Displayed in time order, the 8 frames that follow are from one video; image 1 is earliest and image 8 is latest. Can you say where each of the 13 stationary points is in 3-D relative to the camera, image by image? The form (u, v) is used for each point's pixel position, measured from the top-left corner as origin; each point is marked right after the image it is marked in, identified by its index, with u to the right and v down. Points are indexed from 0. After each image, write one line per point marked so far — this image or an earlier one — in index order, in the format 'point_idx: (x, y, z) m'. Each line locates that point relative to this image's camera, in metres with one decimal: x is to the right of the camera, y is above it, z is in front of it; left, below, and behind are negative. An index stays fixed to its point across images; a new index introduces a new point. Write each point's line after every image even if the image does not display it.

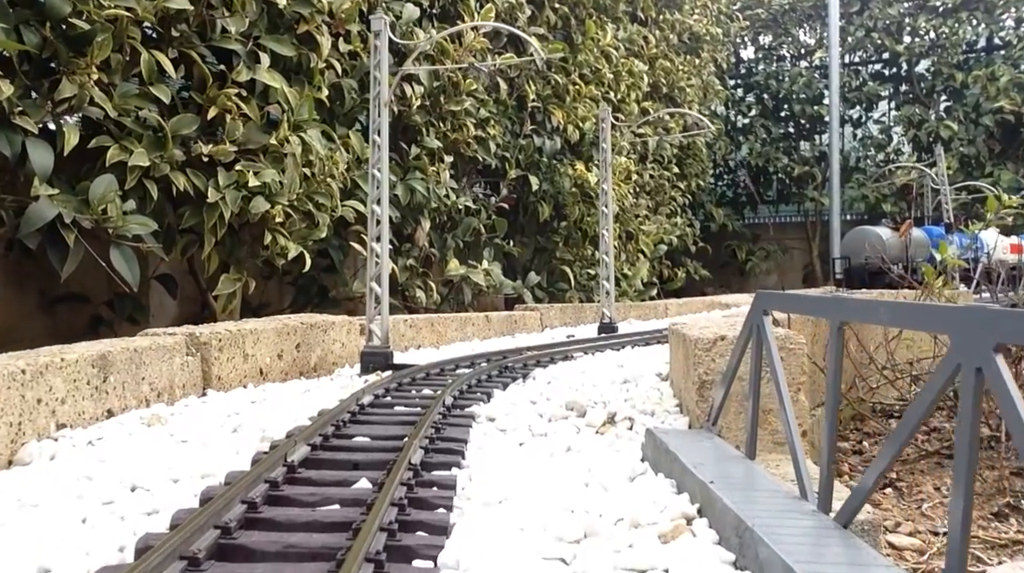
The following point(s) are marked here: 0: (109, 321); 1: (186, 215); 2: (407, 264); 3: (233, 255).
0: (-3.6, -0.3, +11.8) m
1: (-2.7, +0.6, +10.9) m
2: (-1.2, +0.2, +14.7) m
3: (-2.5, +0.3, +11.7) m
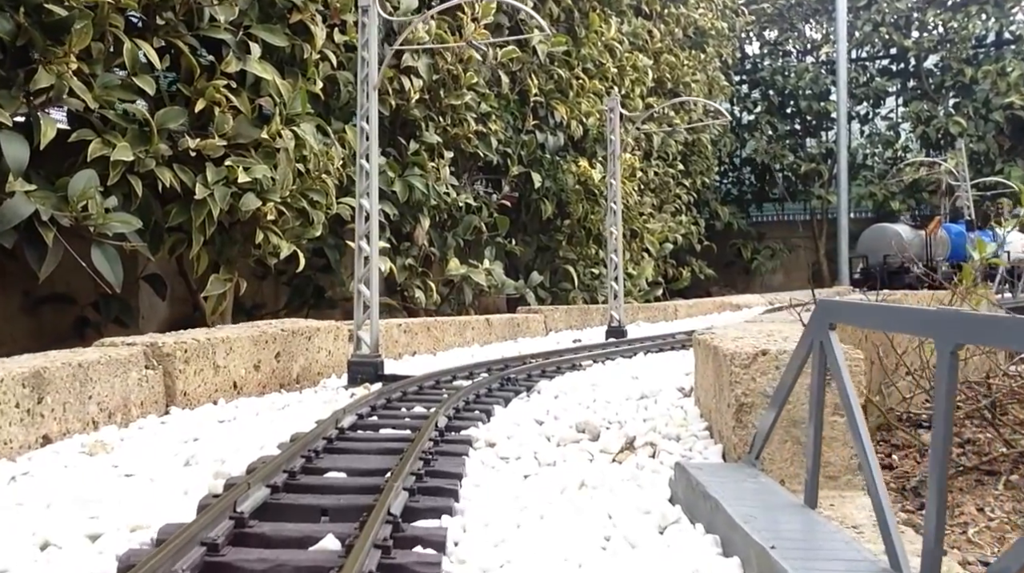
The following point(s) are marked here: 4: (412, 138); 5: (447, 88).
0: (-3.5, -0.3, +11.4) m
1: (-2.7, +0.6, +10.4) m
2: (-1.1, +0.2, +14.2) m
3: (-2.5, +0.3, +11.2) m
4: (-1.1, +1.6, +14.3) m
5: (-0.7, +2.2, +14.6) m
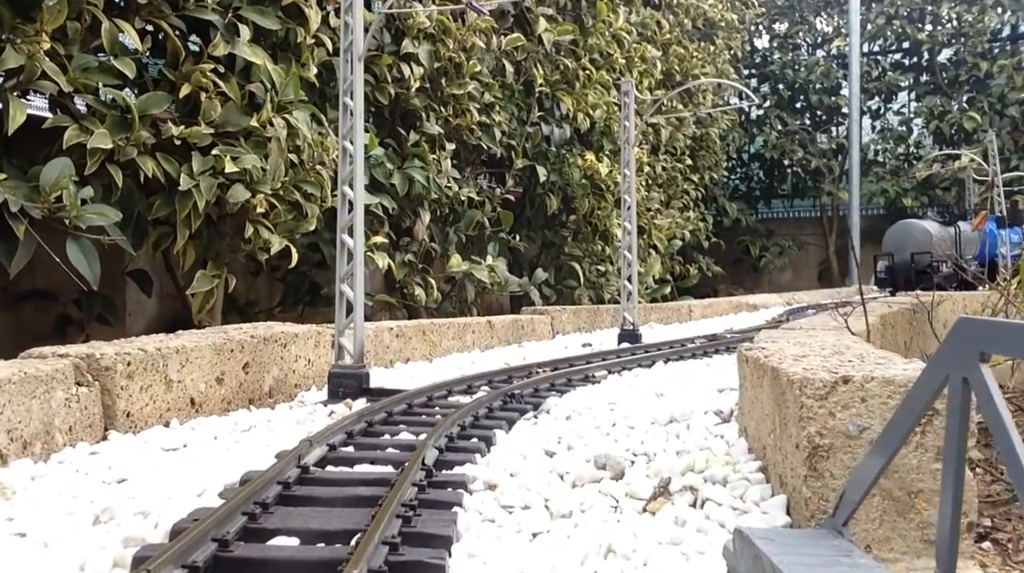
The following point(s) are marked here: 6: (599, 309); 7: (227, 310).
0: (-3.5, -0.3, +10.8) m
1: (-2.6, +0.6, +9.8) m
2: (-1.1, +0.3, +13.6) m
3: (-2.4, +0.3, +10.6) m
4: (-1.0, +1.6, +13.6) m
5: (-0.7, +2.2, +14.0) m
6: (+1.1, -0.3, +15.2) m
7: (-2.6, -0.2, +12.1) m
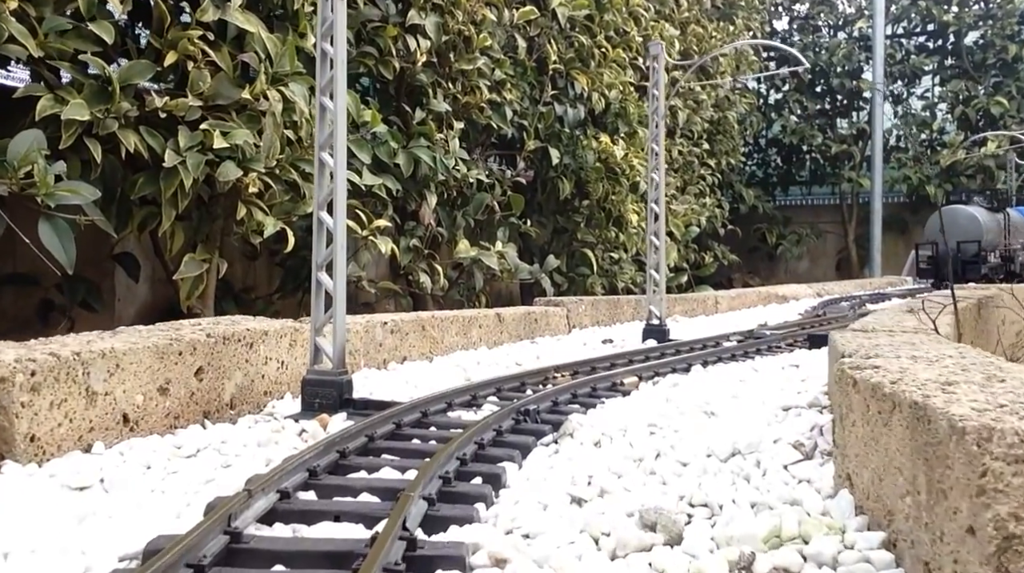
0: (-3.4, -0.2, +10.0) m
1: (-2.6, +0.7, +9.1) m
2: (-1.0, +0.4, +12.9) m
3: (-2.3, +0.4, +9.9) m
4: (-0.9, +1.8, +12.9) m
5: (-0.5, +2.4, +13.2) m
6: (+1.2, -0.2, +14.4) m
7: (-2.5, -0.1, +11.4) m
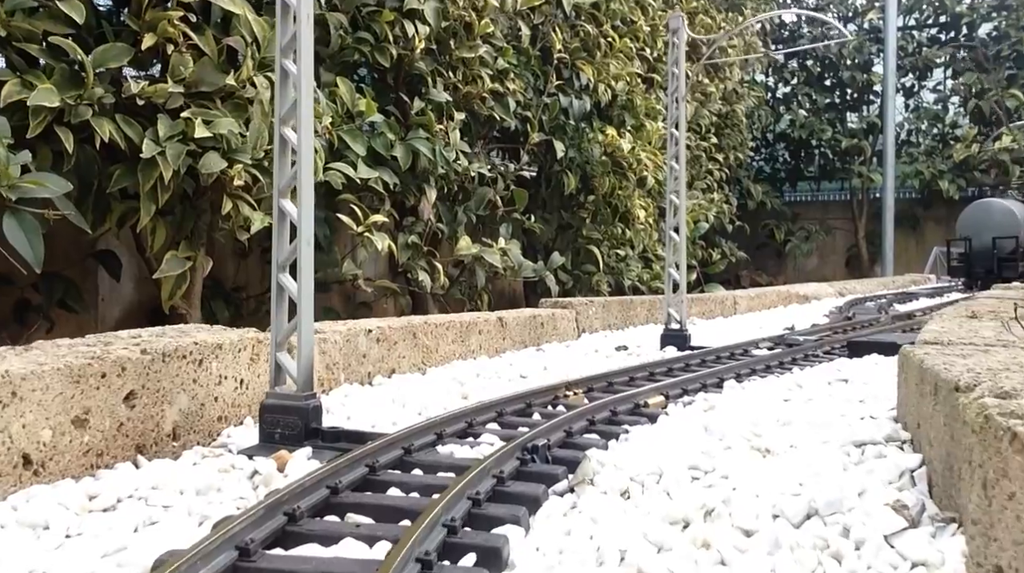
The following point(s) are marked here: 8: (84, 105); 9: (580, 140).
0: (-3.4, -0.2, +9.4) m
1: (-2.5, +0.7, +8.5) m
2: (-1.0, +0.4, +12.3) m
3: (-2.3, +0.4, +9.3) m
4: (-0.9, +1.8, +12.3) m
5: (-0.5, +2.4, +12.6) m
6: (+1.2, -0.1, +13.8) m
7: (-2.5, -0.1, +10.8) m
8: (-2.6, +1.1, +8.0) m
9: (+0.8, +1.7, +15.4) m
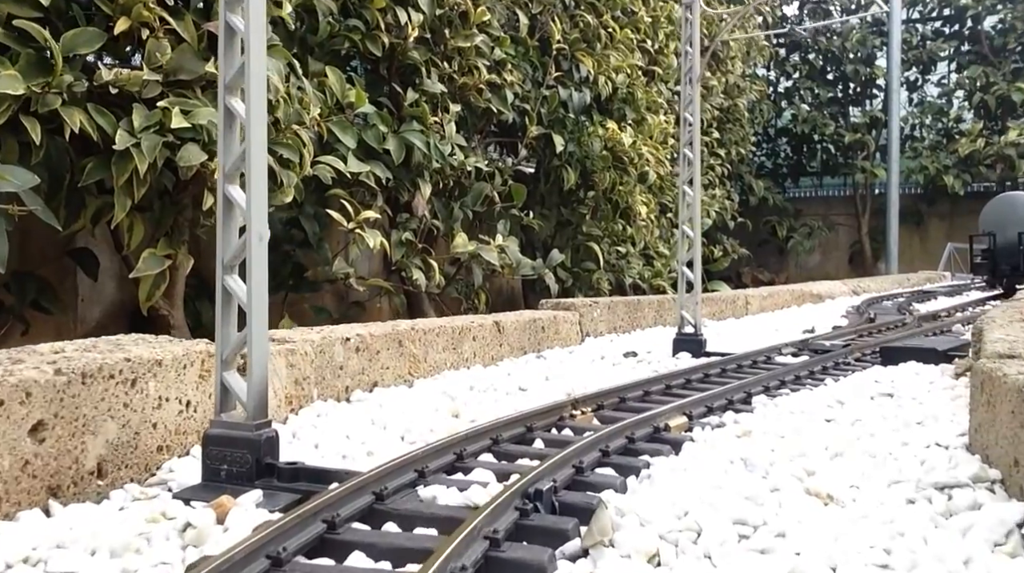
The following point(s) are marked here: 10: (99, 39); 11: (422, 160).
0: (-3.4, -0.2, +8.9) m
1: (-2.5, +0.7, +8.0) m
2: (-1.0, +0.4, +11.8) m
3: (-2.3, +0.4, +8.8) m
4: (-0.9, +1.8, +11.8) m
5: (-0.5, +2.4, +12.1) m
6: (+1.2, -0.1, +13.3) m
7: (-2.5, -0.1, +10.3) m
8: (-2.6, +1.1, +7.5) m
9: (+0.8, +1.7, +14.9) m
10: (-2.4, +1.4, +7.7) m
11: (-0.8, +1.1, +11.6) m
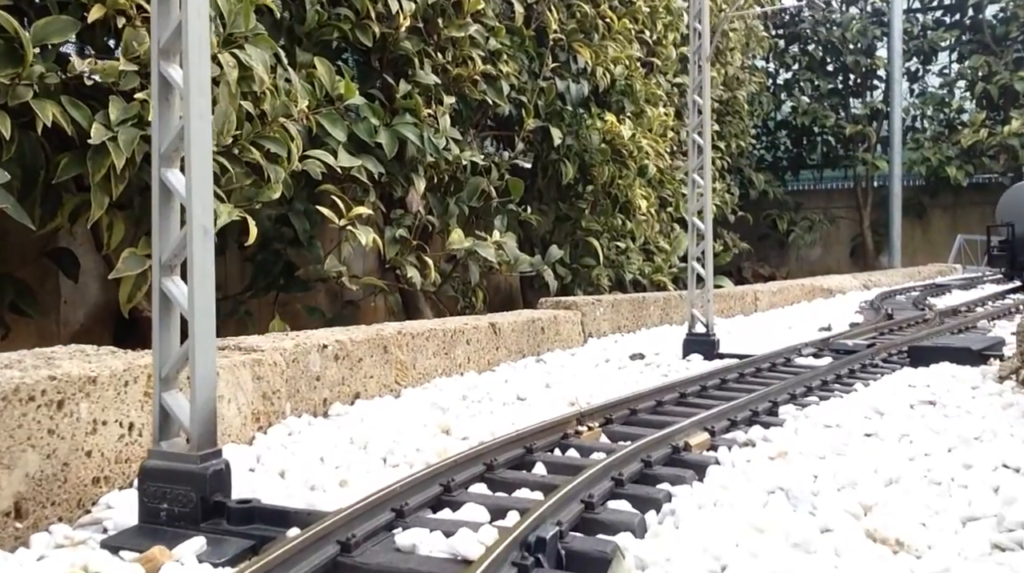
0: (-3.4, -0.2, +8.6) m
1: (-2.6, +0.7, +7.6) m
2: (-1.0, +0.4, +11.4) m
3: (-2.3, +0.4, +8.4) m
4: (-0.9, +1.8, +11.4) m
5: (-0.6, +2.4, +11.7) m
6: (+1.2, -0.1, +13.0) m
7: (-2.5, -0.1, +9.9) m
8: (-2.6, +1.1, +7.1) m
9: (+0.7, +1.8, +14.5) m
10: (-2.4, +1.4, +7.3) m
11: (-0.8, +1.1, +11.2) m
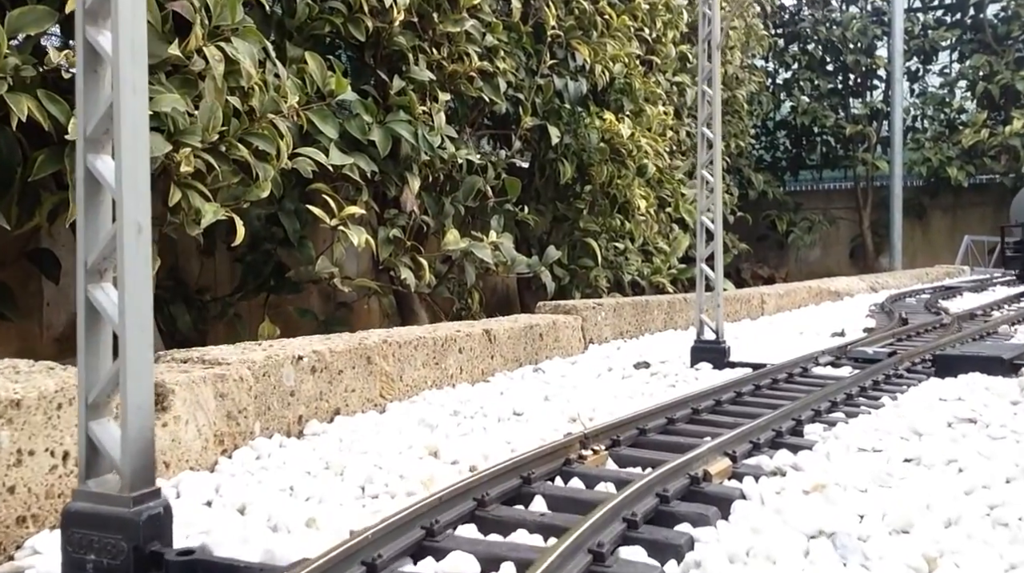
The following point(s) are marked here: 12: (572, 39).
0: (-3.5, -0.2, +8.3) m
1: (-2.6, +0.7, +7.3) m
2: (-1.0, +0.4, +11.1) m
3: (-2.4, +0.4, +8.1) m
4: (-1.0, +1.8, +11.1) m
5: (-0.6, +2.4, +11.4) m
6: (+1.1, -0.1, +12.6) m
7: (-2.5, -0.1, +9.6) m
8: (-2.6, +1.1, +6.8) m
9: (+0.7, +1.7, +14.2) m
10: (-2.4, +1.4, +7.0) m
11: (-0.9, +1.1, +10.9) m
12: (+0.6, +2.6, +14.0) m
